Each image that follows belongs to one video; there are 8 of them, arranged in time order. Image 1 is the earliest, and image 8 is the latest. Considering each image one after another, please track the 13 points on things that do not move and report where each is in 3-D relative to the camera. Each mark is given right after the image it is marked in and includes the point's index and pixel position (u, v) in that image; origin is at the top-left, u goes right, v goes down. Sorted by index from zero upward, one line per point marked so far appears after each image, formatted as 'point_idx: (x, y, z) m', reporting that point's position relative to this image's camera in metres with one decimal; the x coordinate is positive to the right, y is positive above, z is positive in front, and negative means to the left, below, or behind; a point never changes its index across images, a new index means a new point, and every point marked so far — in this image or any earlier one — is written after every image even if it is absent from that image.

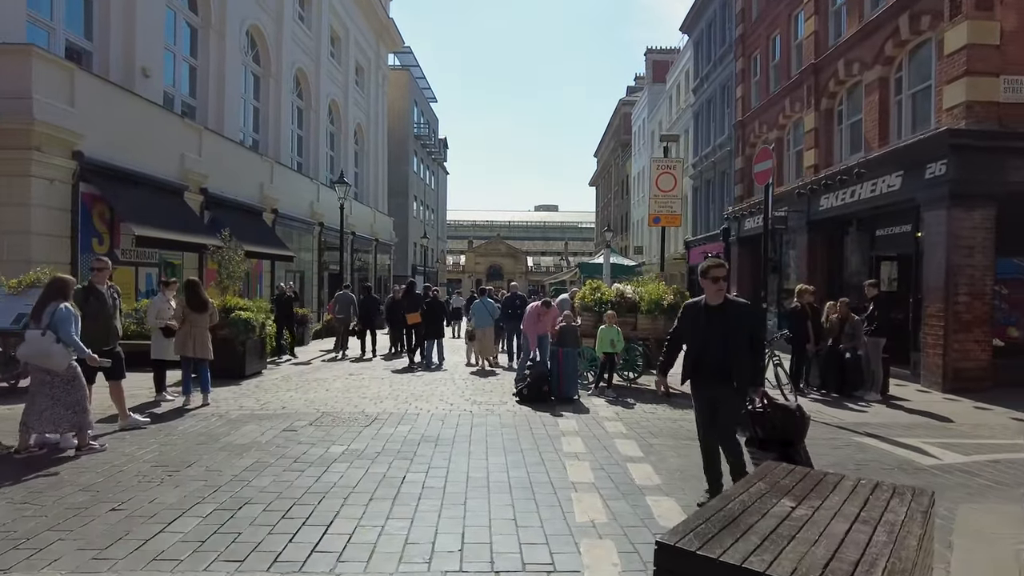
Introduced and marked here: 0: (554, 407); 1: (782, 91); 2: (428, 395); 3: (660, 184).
0: (+0.6, -1.6, +9.0) m
1: (+8.1, +5.9, +19.7) m
2: (-1.2, -1.5, +9.5) m
3: (+2.8, +1.9, +12.3) m
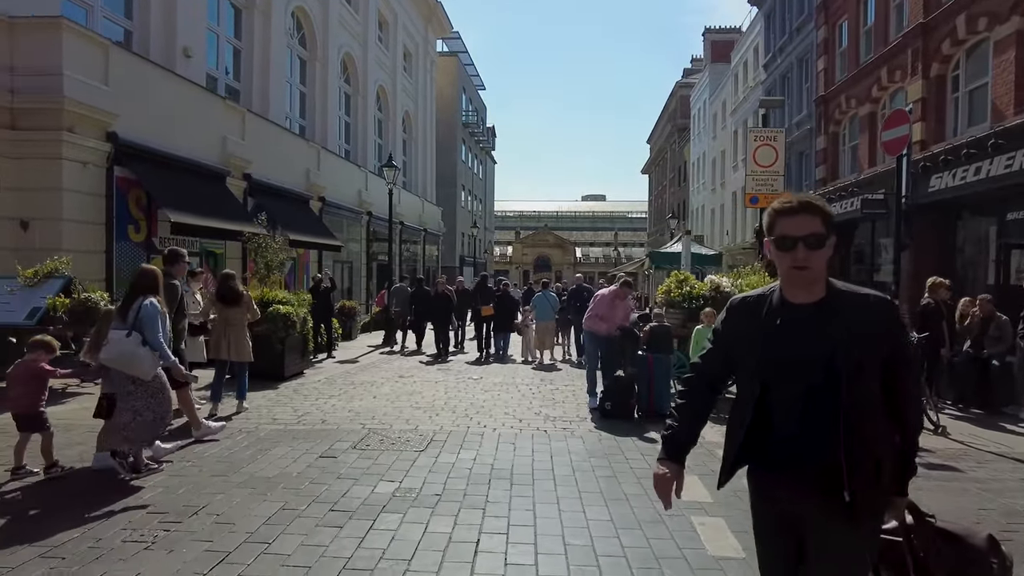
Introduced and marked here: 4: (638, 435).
0: (+1.5, -1.6, +7.4) m
1: (+9.8, +6.1, +17.5) m
2: (-0.2, -1.4, +8.0) m
3: (+3.9, +2.0, +10.5) m
4: (+1.3, -1.5, +6.8) m
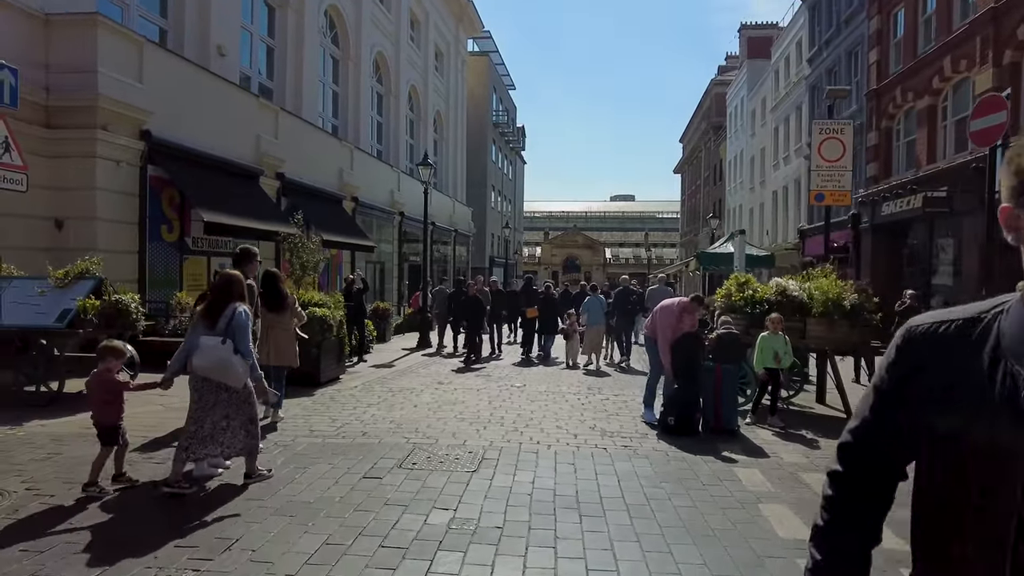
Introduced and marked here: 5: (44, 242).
0: (+2.1, -1.6, +6.8) m
1: (+10.8, +6.0, +16.5) m
2: (+0.3, -1.5, +7.5) m
3: (+4.6, +2.0, +9.8) m
4: (+1.8, -1.6, +6.2) m
5: (-8.7, +0.9, +12.2) m
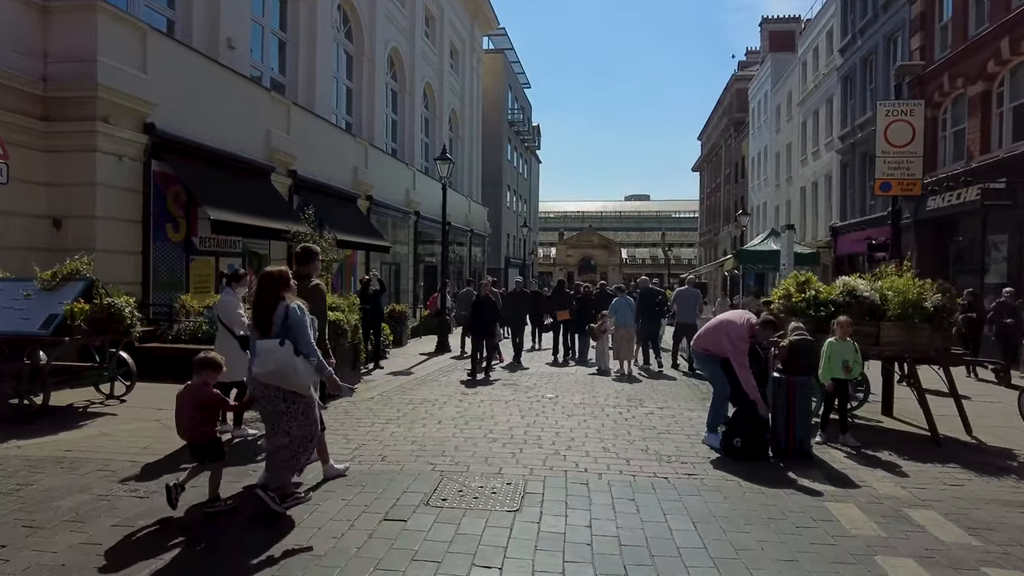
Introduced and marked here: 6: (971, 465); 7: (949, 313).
0: (+2.4, -1.6, +5.8) m
1: (+11.3, +6.0, +15.4) m
2: (+0.7, -1.5, +6.5) m
3: (+5.1, +2.0, +8.8) m
4: (+2.2, -1.6, +5.2) m
5: (-8.2, +0.8, +11.5) m
6: (+4.4, -1.7, +6.3) m
7: (+4.9, -0.3, +7.3) m
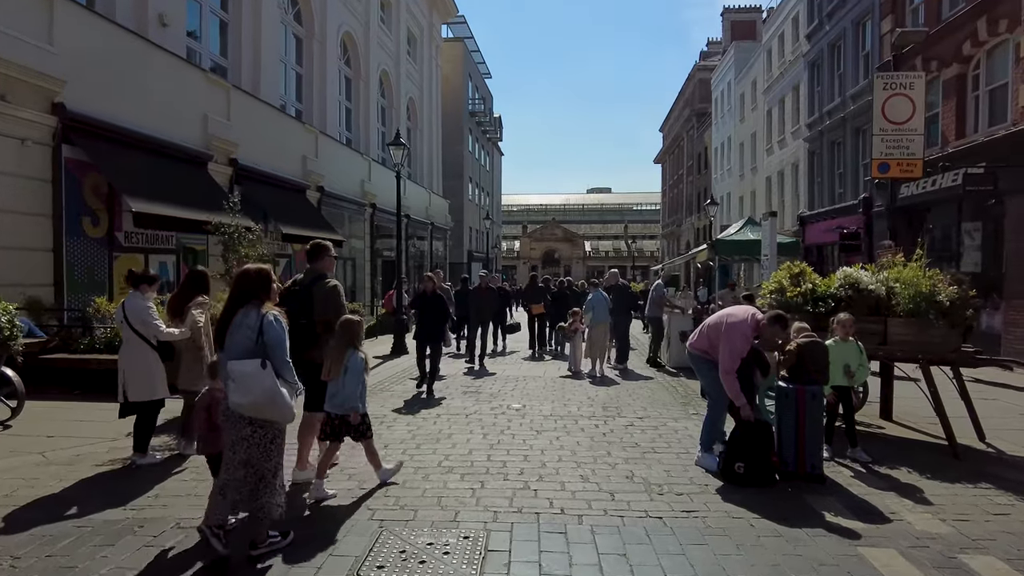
0: (+2.1, -1.6, +4.9) m
1: (+10.4, +6.3, +14.9) m
2: (+0.4, -1.5, +5.5) m
3: (+4.5, +2.1, +8.0) m
4: (+1.9, -1.5, +4.3) m
5: (-8.8, +0.8, +9.9) m
6: (+4.1, -1.6, +5.5) m
7: (+4.5, -0.2, +6.5) m
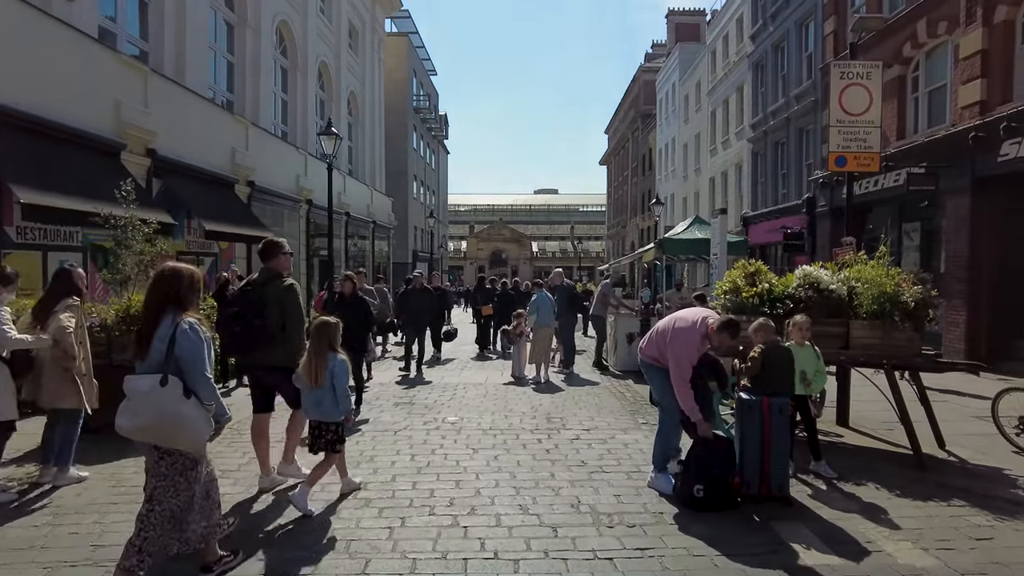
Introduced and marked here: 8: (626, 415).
0: (+1.7, -1.6, +4.3) m
1: (+9.1, +6.3, +14.9) m
2: (-0.1, -1.5, +4.8) m
3: (+3.8, +2.1, +7.6) m
4: (+1.5, -1.5, +3.7) m
5: (-9.7, +0.7, +8.5) m
6: (+3.6, -1.6, +5.1) m
7: (+3.9, -0.2, +6.1) m
8: (+1.3, -1.5, +7.5) m
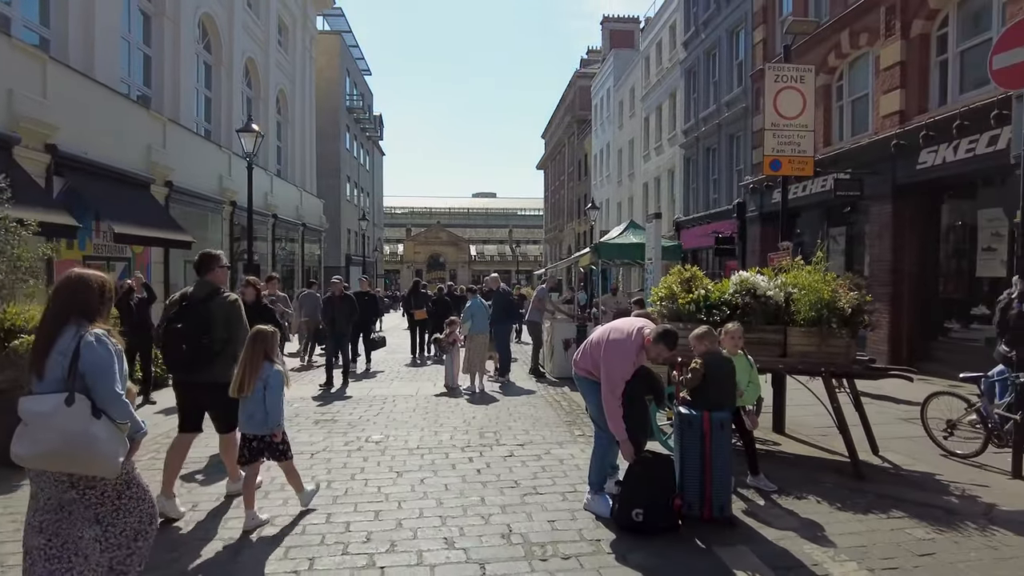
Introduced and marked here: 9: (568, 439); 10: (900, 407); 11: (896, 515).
0: (+1.2, -1.6, +4.1) m
1: (+7.6, +6.2, +15.4) m
2: (-0.6, -1.5, +4.4) m
3: (+3.0, +2.0, +7.5) m
4: (+1.1, -1.6, +3.4) m
5: (-10.5, +0.6, +7.1) m
6: (+3.0, -1.7, +5.0) m
7: (+3.2, -0.3, +6.1) m
8: (+0.6, -1.5, +7.2) m
9: (+0.6, -1.5, +6.7) m
10: (+5.2, -1.6, +8.8) m
11: (+2.9, -1.7, +4.9) m
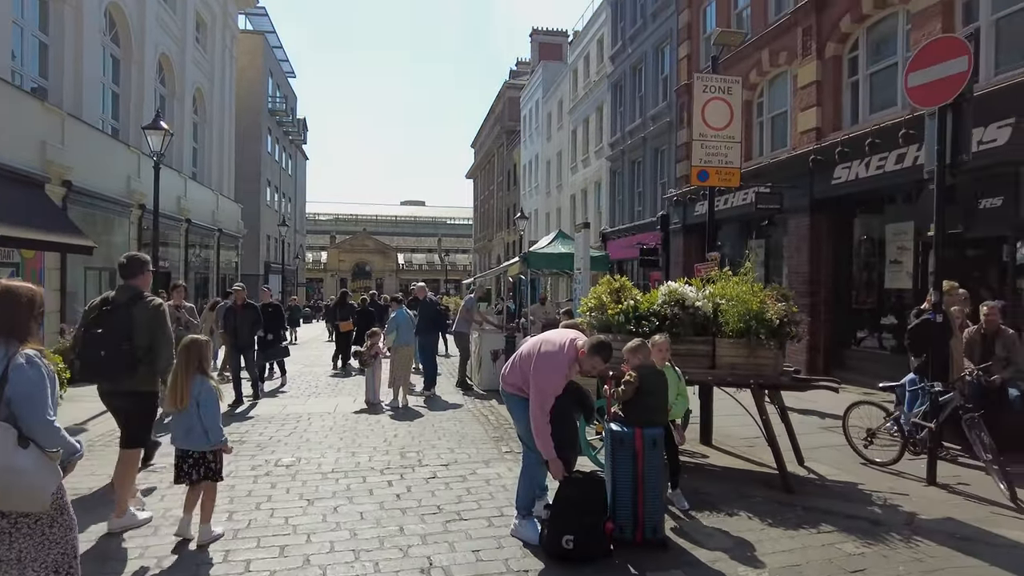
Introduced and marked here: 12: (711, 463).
0: (+0.7, -1.7, +3.8) m
1: (+5.9, +5.9, +15.9) m
2: (-1.1, -1.6, +3.9) m
3: (+2.2, +1.9, +7.5) m
4: (+0.7, -1.6, +3.2) m
5: (-11.2, +0.6, +5.7) m
6: (+2.5, -1.8, +4.9) m
7: (+2.6, -0.4, +6.1) m
8: (-0.2, -1.6, +6.9) m
9: (-0.2, -1.6, +6.4) m
10: (+4.2, -1.8, +9.0) m
11: (+2.3, -1.8, +4.9) m
12: (+2.0, -1.8, +6.7) m
